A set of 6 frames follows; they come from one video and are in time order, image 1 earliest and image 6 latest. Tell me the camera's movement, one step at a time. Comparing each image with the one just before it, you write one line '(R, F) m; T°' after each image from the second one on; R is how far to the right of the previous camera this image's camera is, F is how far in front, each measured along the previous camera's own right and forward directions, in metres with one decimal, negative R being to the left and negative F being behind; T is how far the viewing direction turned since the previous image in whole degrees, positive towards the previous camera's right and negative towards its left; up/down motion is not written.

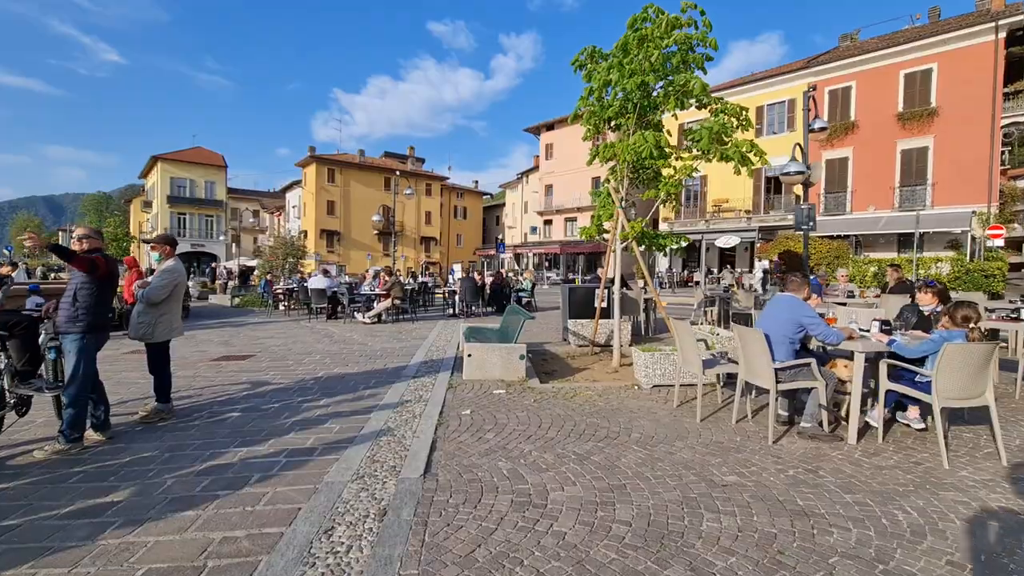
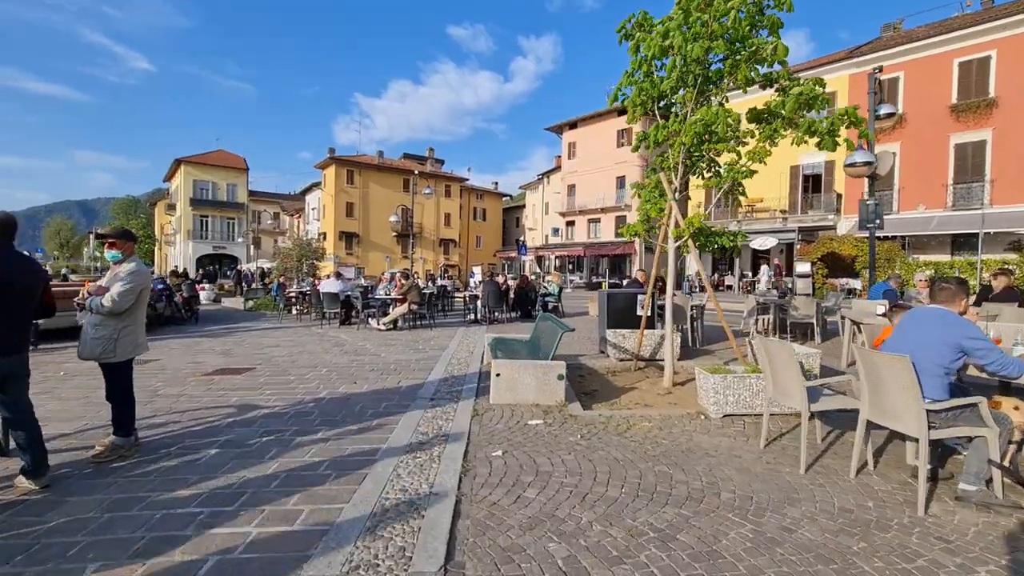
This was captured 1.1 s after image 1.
(-0.2, +1.1) m; -2°
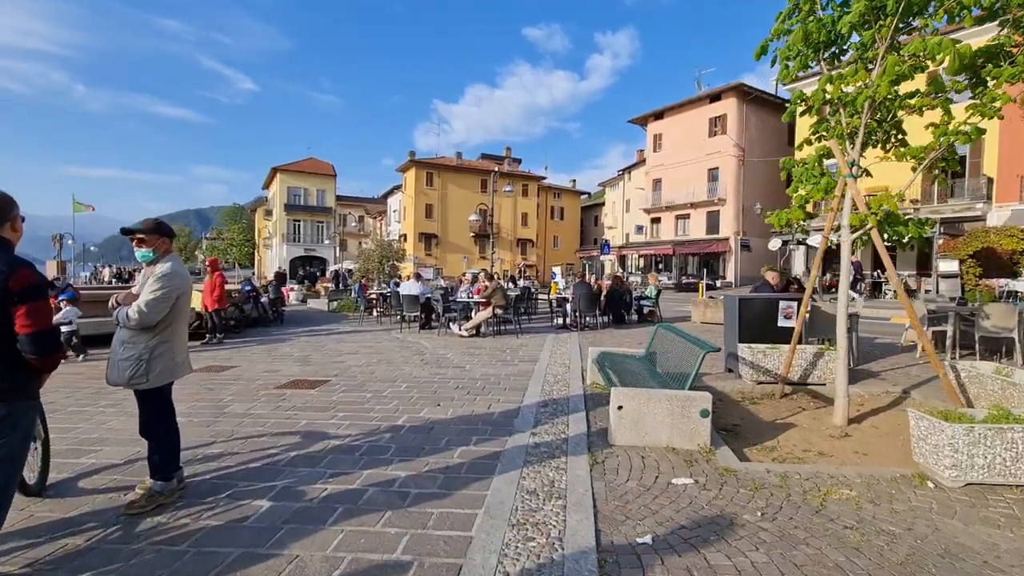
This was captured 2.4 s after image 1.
(-0.5, +1.2) m; -9°
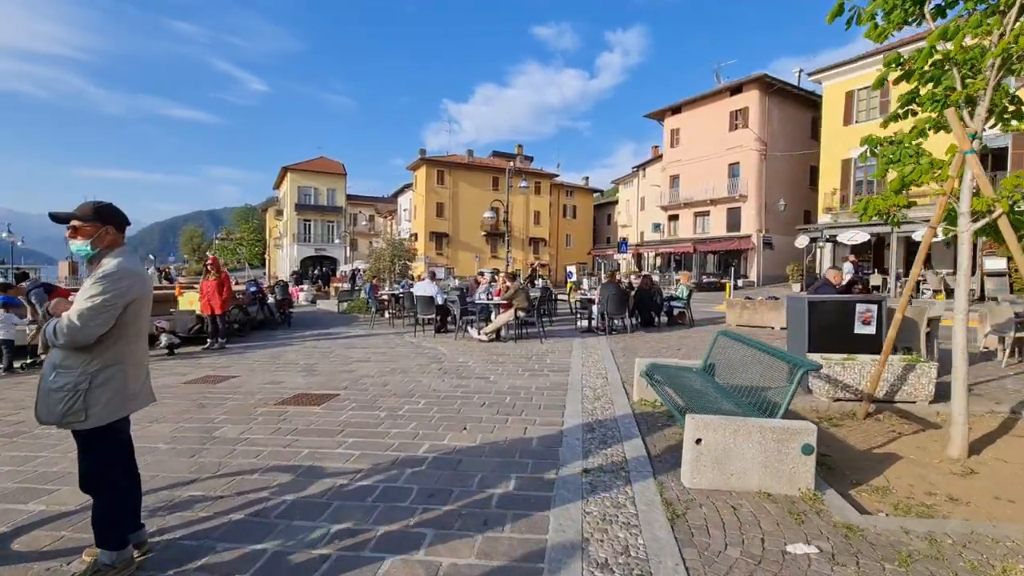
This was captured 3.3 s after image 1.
(-0.3, +0.9) m; -1°
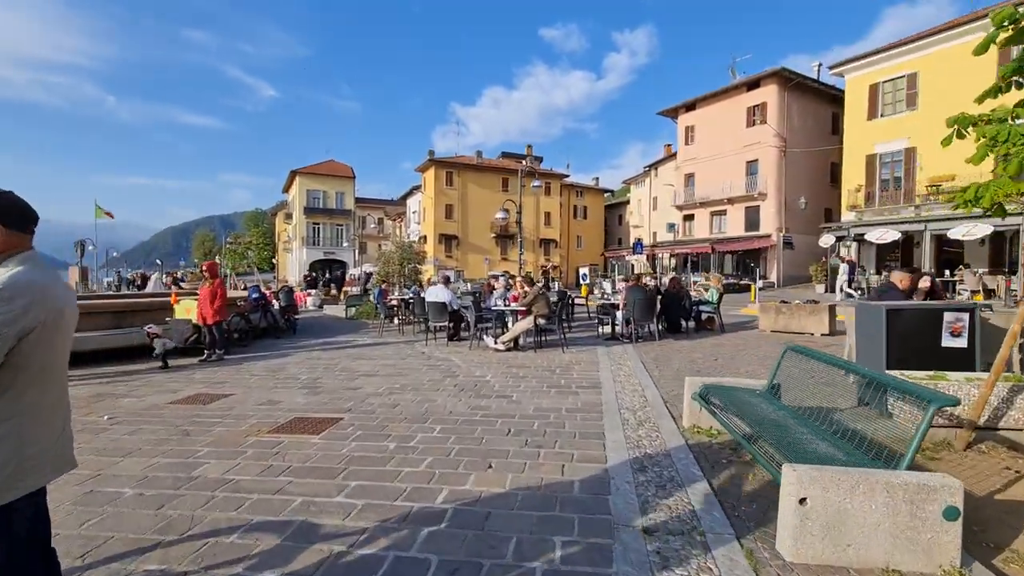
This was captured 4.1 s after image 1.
(-0.2, +0.8) m; -1°
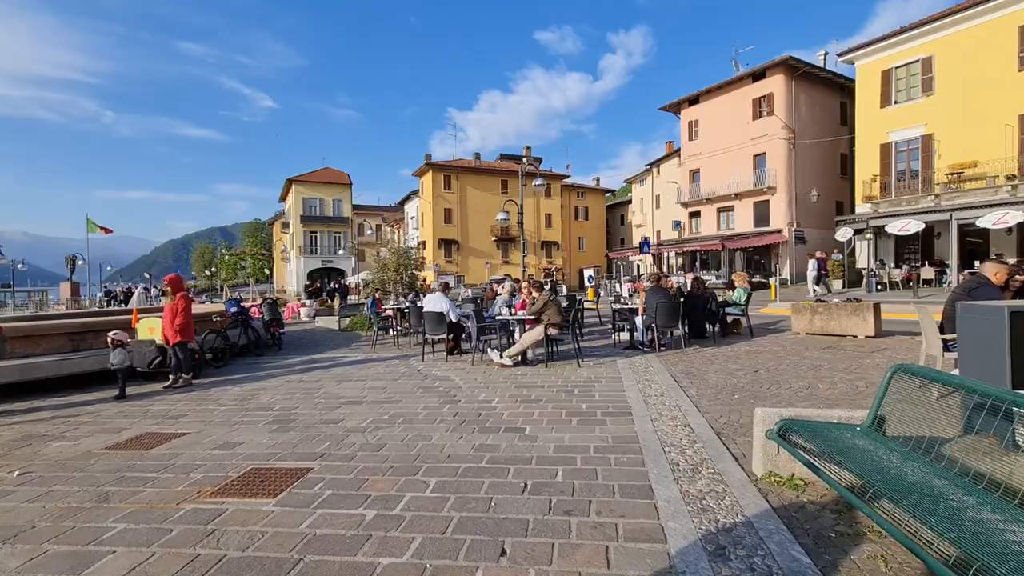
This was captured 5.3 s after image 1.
(-0.1, +1.2) m; 0°
